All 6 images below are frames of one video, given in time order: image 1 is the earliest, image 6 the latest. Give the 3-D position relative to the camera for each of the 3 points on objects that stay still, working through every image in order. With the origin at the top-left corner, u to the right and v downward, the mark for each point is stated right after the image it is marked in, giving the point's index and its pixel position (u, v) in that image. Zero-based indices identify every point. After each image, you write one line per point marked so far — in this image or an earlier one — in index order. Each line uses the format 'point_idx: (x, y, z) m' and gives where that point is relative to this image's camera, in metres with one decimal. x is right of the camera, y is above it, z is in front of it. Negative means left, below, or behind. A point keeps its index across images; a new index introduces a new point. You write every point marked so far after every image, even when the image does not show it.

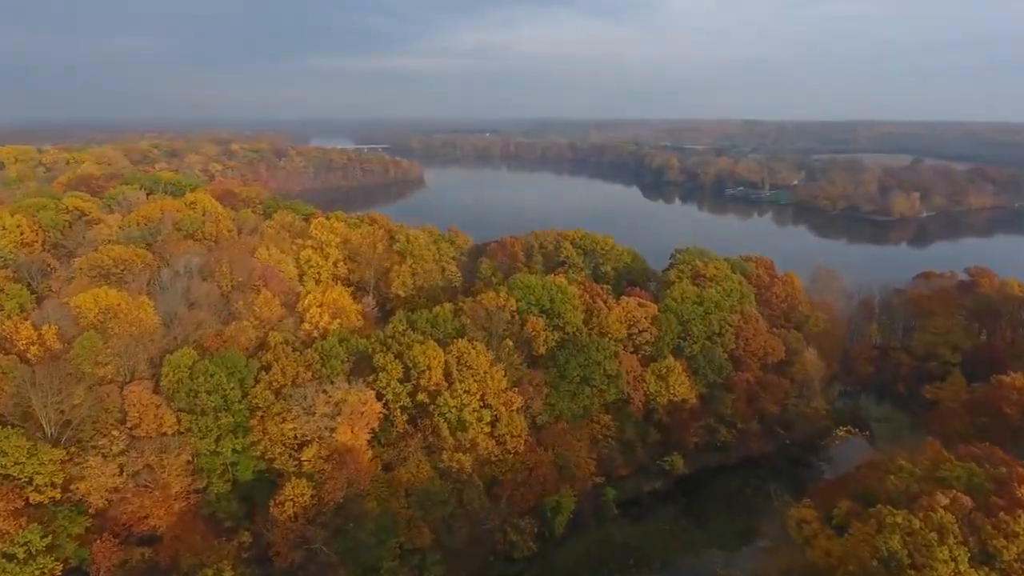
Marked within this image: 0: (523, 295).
0: (+0.3, -0.2, +18.9) m
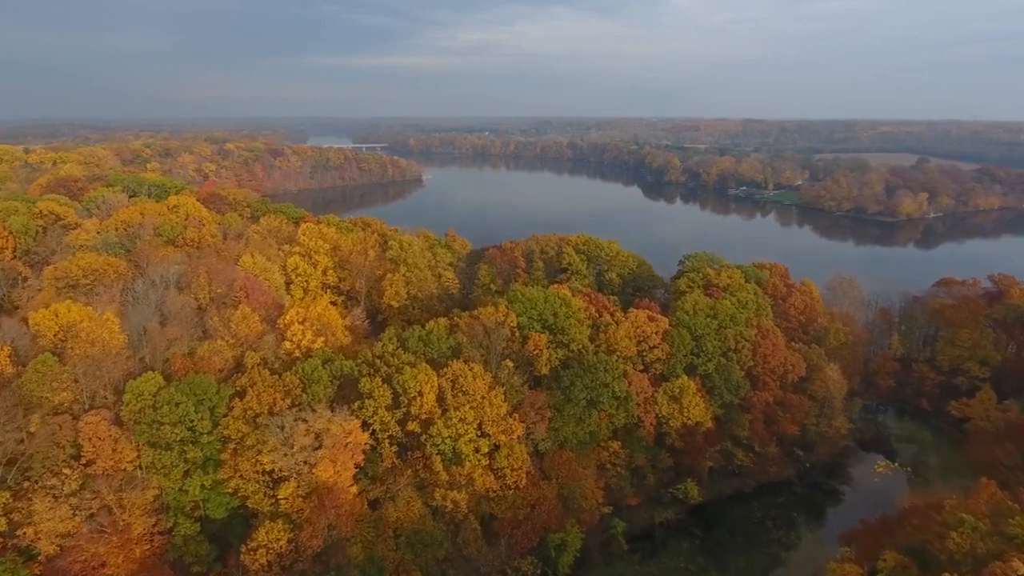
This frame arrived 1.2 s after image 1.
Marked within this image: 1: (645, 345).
0: (+0.3, -0.6, +17.5) m
1: (+3.6, -1.5, +17.8) m
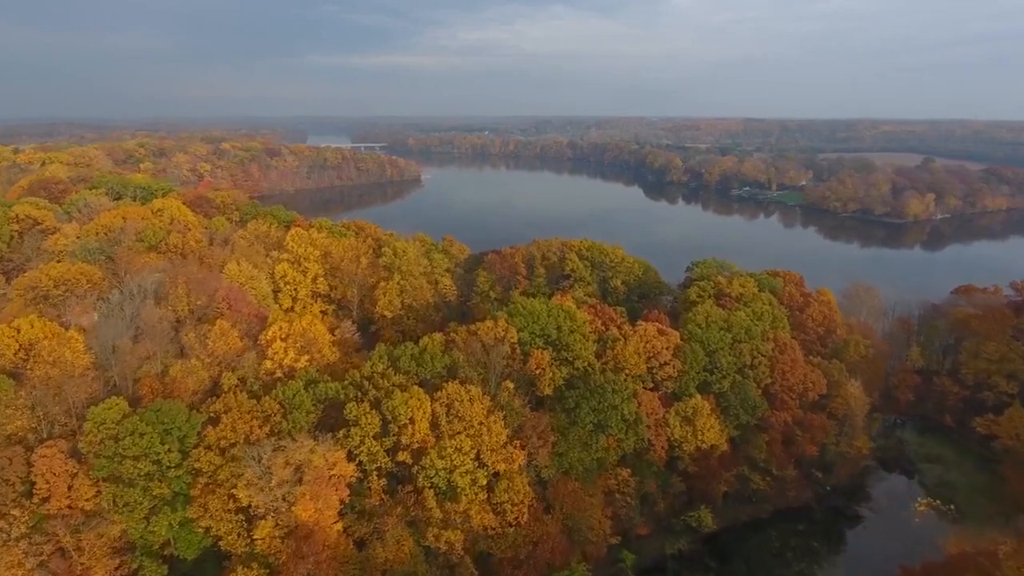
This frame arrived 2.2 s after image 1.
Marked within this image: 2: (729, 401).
0: (+0.3, -0.9, +16.3) m
1: (+3.6, -1.8, +16.6) m
2: (+5.6, -2.9, +16.8) m
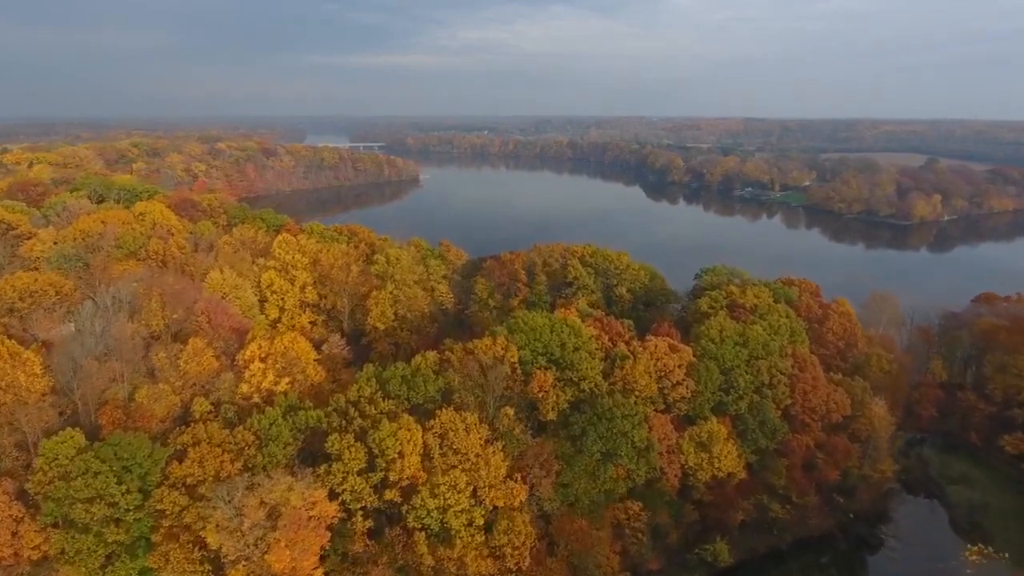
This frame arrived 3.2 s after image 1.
0: (+0.3, -1.2, +15.0) m
1: (+3.6, -2.2, +15.4) m
2: (+5.6, -3.2, +15.5) m
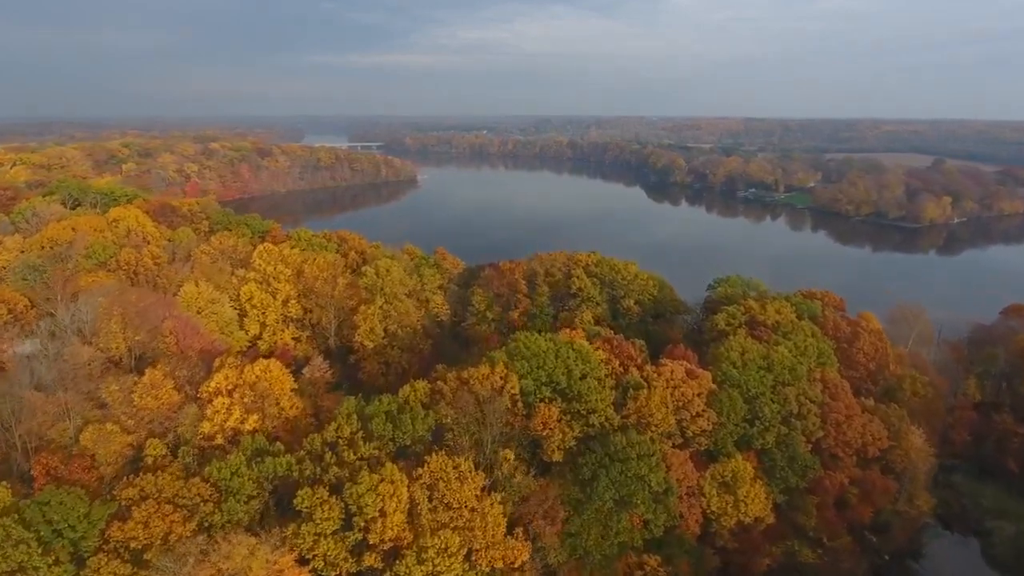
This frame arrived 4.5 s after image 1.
0: (+0.3, -1.6, +13.4) m
1: (+3.6, -2.6, +13.7) m
2: (+5.6, -3.6, +13.9) m
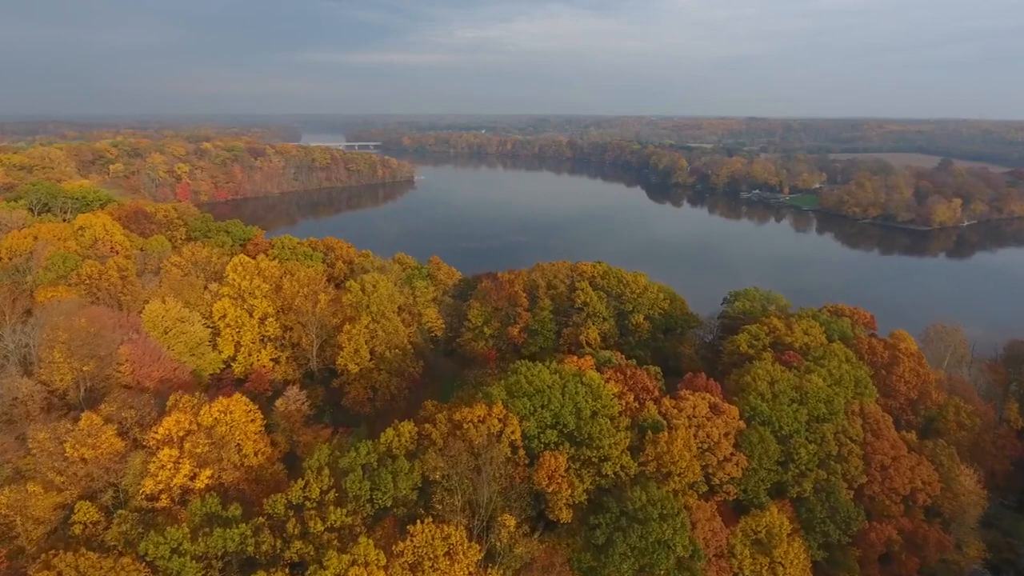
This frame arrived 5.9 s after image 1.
0: (+0.3, -2.1, +11.6) m
1: (+3.6, -3.1, +11.9) m
2: (+5.6, -4.1, +12.1) m
